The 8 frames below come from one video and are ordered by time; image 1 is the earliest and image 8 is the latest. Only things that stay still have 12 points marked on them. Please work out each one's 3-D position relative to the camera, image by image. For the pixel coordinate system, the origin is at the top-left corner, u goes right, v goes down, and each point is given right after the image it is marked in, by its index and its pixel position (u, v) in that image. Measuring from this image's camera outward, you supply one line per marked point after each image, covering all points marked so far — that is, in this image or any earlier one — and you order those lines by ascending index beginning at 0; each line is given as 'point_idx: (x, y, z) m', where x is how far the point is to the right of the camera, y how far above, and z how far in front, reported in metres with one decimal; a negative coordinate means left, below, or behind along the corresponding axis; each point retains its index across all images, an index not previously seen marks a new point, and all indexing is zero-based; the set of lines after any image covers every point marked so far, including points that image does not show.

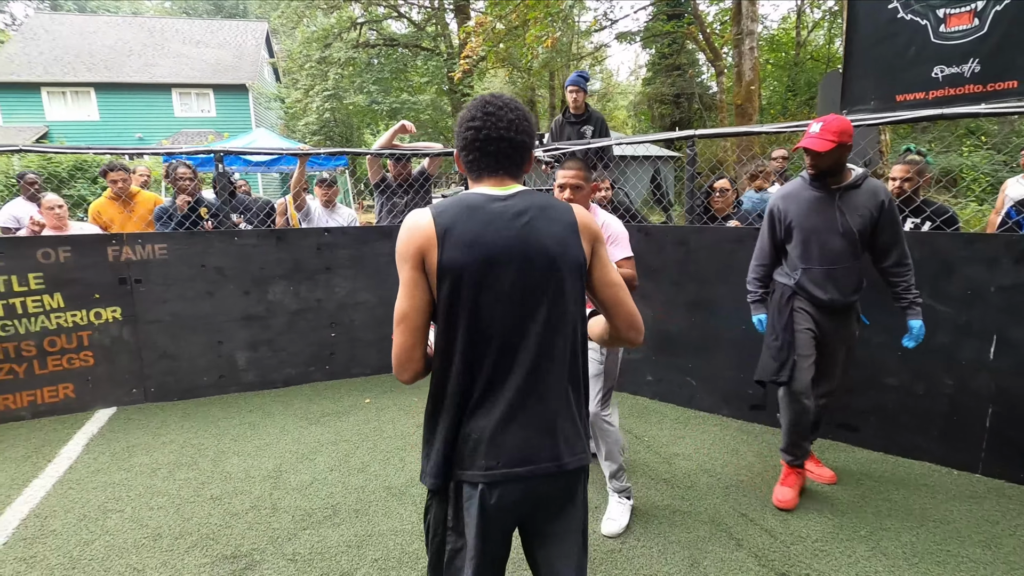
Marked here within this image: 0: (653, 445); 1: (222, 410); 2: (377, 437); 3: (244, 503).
0: (+0.9, -1.0, +3.4) m
1: (-2.3, -0.9, +4.1) m
2: (-0.9, -1.0, +3.6) m
3: (-1.5, -1.2, +2.9) m
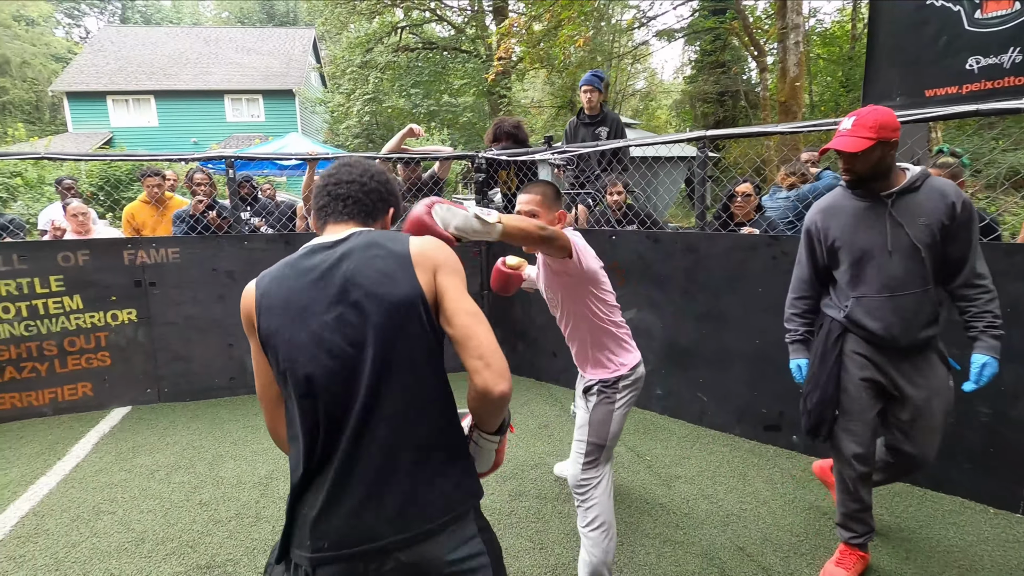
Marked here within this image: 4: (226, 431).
0: (+0.9, -1.1, +3.2) m
1: (-2.2, -1.0, +4.2) m
2: (-0.9, -1.1, +3.6) m
3: (-1.5, -1.2, +2.9) m
4: (-2.1, -1.0, +3.8) m
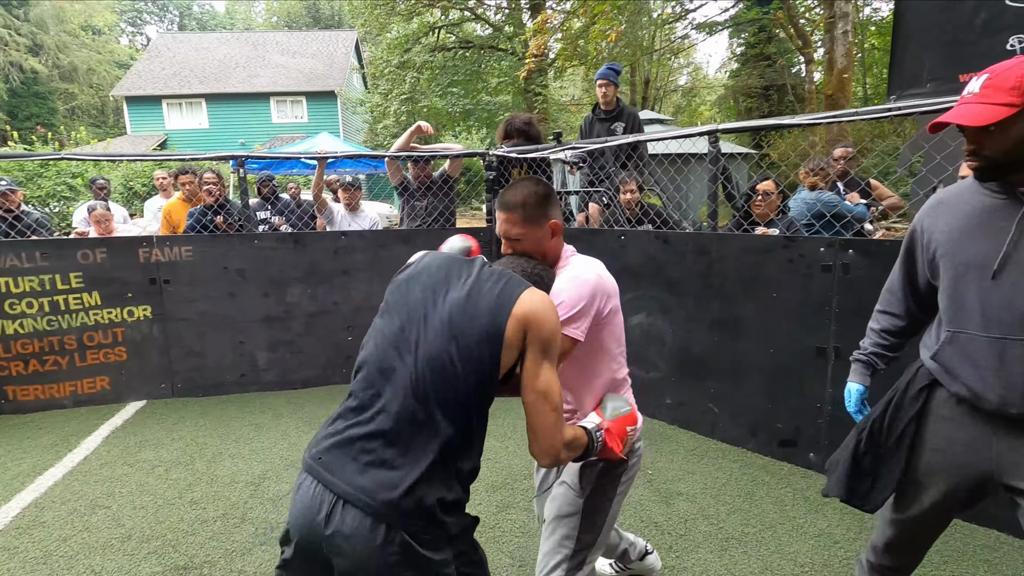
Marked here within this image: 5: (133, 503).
0: (+0.8, -1.1, +3.0) m
1: (-2.2, -1.0, +4.2) m
2: (-0.9, -1.1, +3.5) m
3: (-1.6, -1.2, +2.9) m
4: (-2.1, -1.0, +3.9) m
5: (-2.1, -1.2, +3.0) m
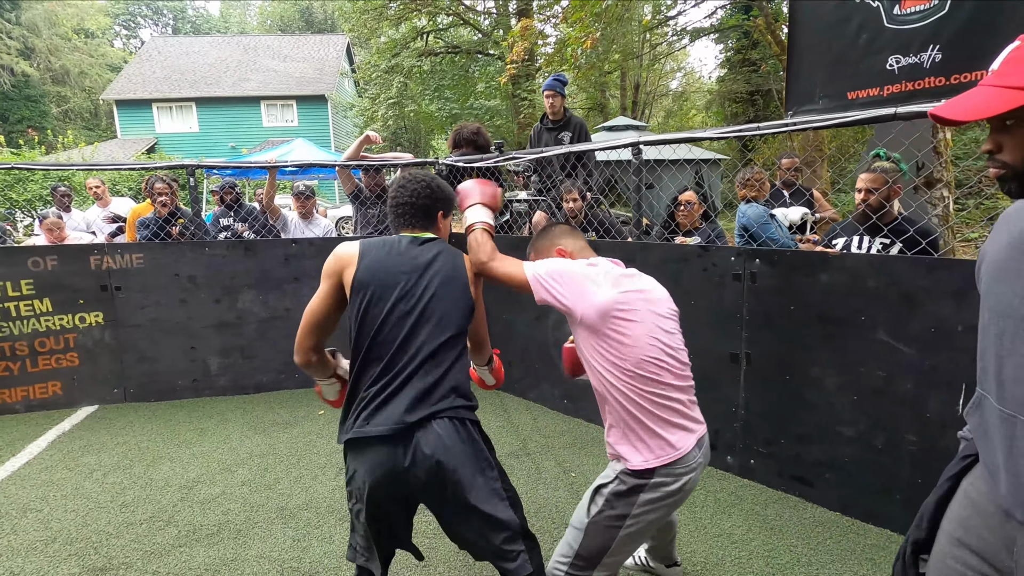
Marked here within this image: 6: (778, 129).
0: (+0.4, -1.1, +3.1) m
1: (-2.6, -1.0, +4.3) m
2: (-1.4, -1.1, +3.6) m
3: (-2.0, -1.2, +2.9) m
4: (-2.5, -1.1, +3.9) m
5: (-2.6, -1.2, +3.0) m
6: (+1.4, +0.8, +2.7) m
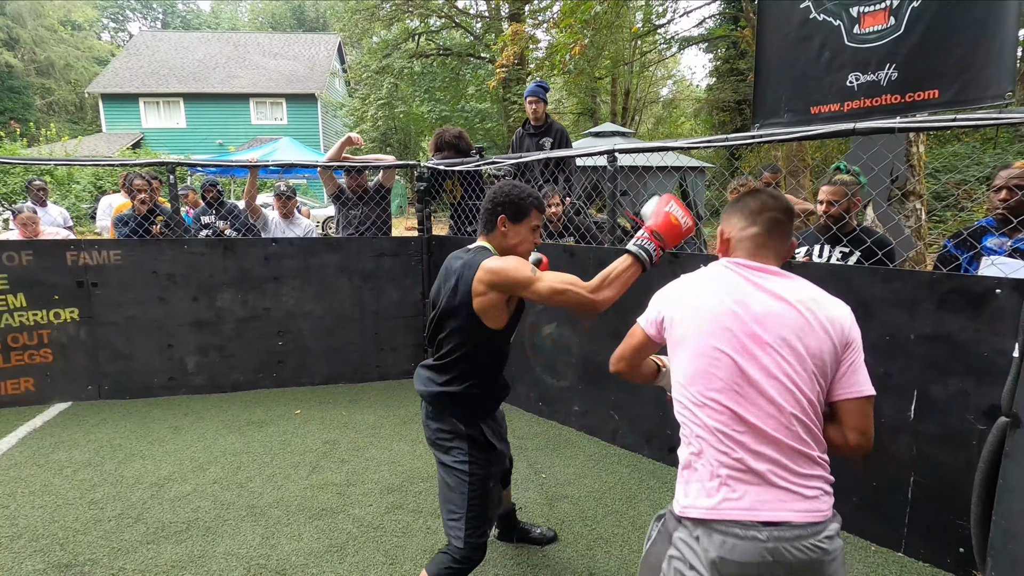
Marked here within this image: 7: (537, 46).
0: (+0.2, -1.2, +3.2) m
1: (-2.8, -1.0, +4.3) m
2: (-1.6, -1.1, +3.6) m
3: (-2.2, -1.2, +2.9) m
4: (-2.7, -1.1, +3.9) m
5: (-2.7, -1.2, +3.0) m
6: (+1.2, +0.8, +2.8) m
7: (+0.6, +6.5, +14.4) m
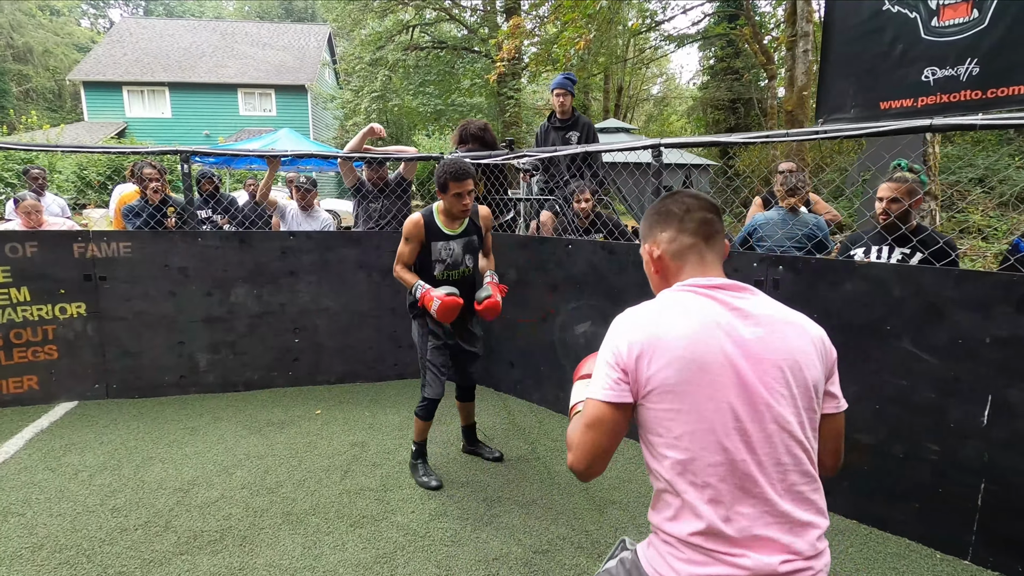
0: (+0.5, -1.2, +3.1) m
1: (-2.6, -1.0, +4.1) m
2: (-1.3, -1.1, +3.4) m
3: (-1.9, -1.2, +2.8) m
4: (-2.5, -1.0, +3.8) m
5: (-2.5, -1.2, +2.8) m
6: (+1.5, +0.8, +2.7) m
7: (+0.6, +6.6, +14.2) m
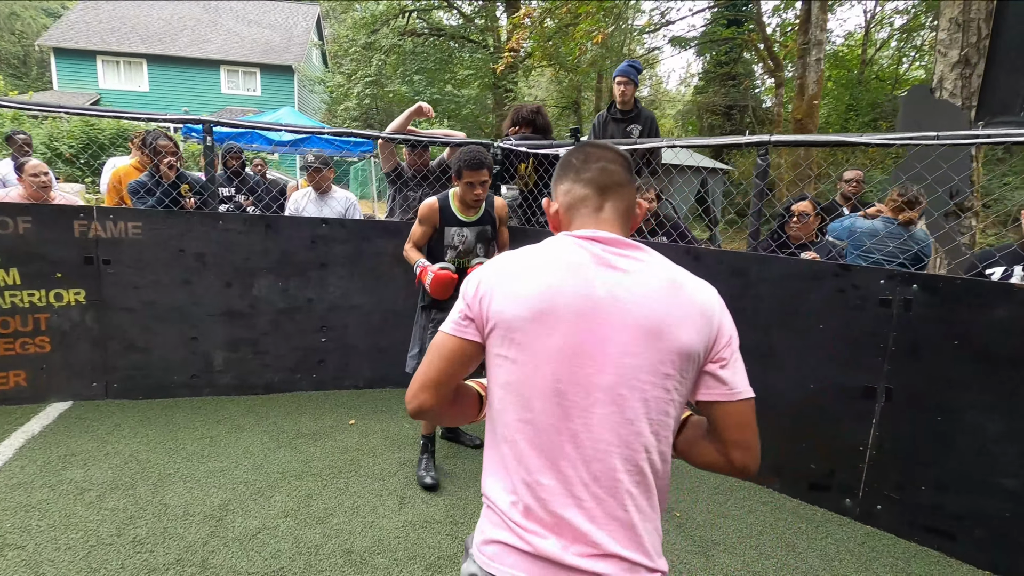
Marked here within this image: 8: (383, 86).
0: (+0.9, -1.2, +2.7) m
1: (-2.2, -0.9, +3.6) m
2: (-0.9, -1.1, +3.0) m
3: (-1.5, -1.2, +2.3) m
4: (-2.1, -0.9, +3.3) m
5: (-2.0, -1.1, +2.4) m
6: (+2.0, +0.7, +2.4) m
7: (+0.8, +6.6, +13.8) m
8: (-4.7, +7.4, +19.4) m
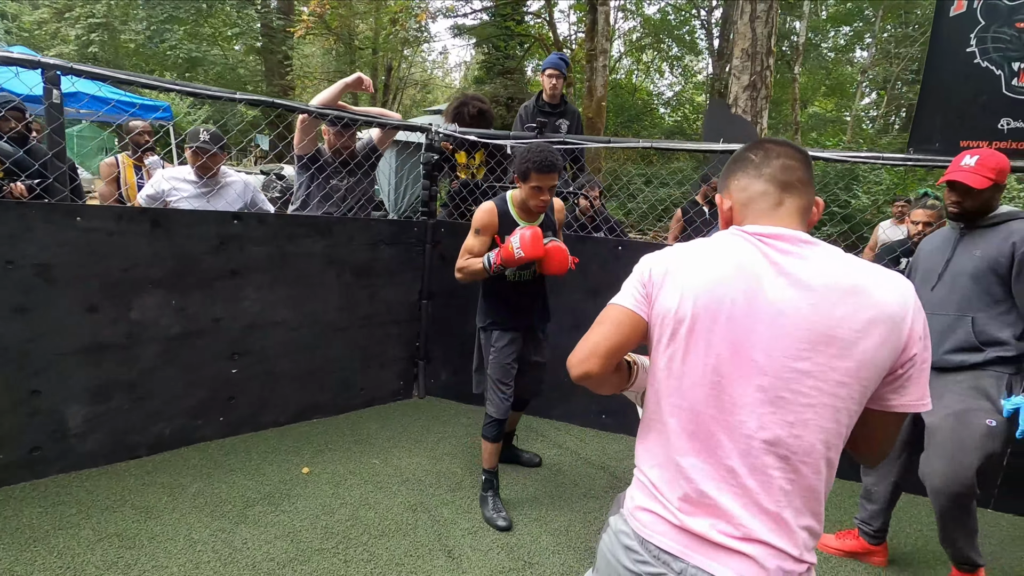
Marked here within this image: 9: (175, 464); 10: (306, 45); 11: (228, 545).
0: (+1.1, -1.2, +2.9) m
1: (-2.1, -1.0, +2.4) m
2: (-0.7, -1.1, +2.4) m
3: (-0.9, -1.3, +1.6) m
4: (-1.8, -1.1, +2.2) m
5: (-1.4, -1.3, +1.4) m
6: (+2.2, +0.7, +3.0) m
7: (-3.9, +6.8, +12.6) m
8: (-11.3, +7.4, +15.4) m
9: (-1.8, -1.0, +2.9) m
10: (-7.4, +9.0, +19.8) m
11: (-1.3, -1.1, +2.3) m
